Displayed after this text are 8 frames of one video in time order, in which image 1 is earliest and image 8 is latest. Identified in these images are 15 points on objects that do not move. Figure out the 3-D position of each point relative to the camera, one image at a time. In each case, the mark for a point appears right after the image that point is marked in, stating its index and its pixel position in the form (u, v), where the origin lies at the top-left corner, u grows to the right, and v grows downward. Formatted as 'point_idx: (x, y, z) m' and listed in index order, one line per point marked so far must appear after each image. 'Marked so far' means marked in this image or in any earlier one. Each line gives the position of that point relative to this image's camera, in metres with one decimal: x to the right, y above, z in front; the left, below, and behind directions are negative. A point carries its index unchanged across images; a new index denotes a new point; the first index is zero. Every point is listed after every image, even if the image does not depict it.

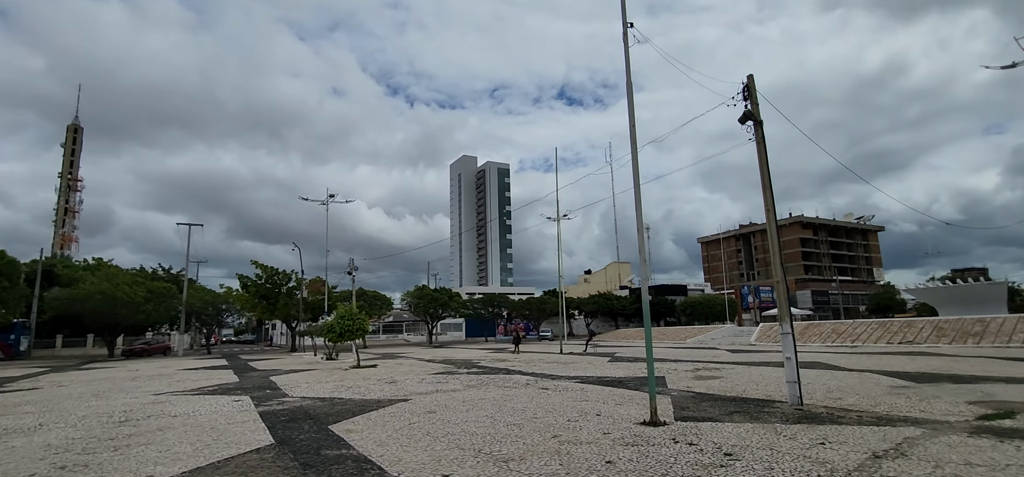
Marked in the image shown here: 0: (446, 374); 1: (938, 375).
0: (-2.4, -5.0, +19.3) m
1: (+11.6, -3.7, +14.3) m
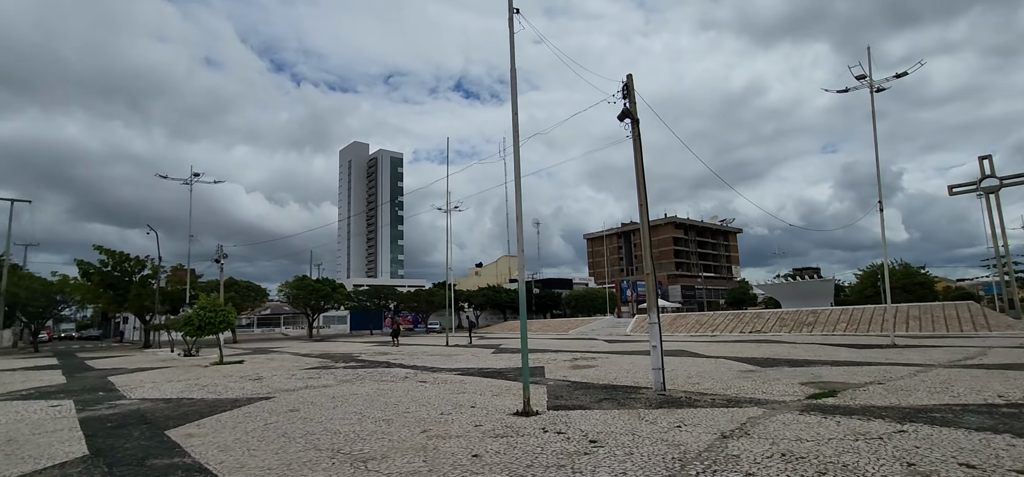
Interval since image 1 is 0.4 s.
0: (-6.6, -4.5, +18.1) m
1: (+8.2, -3.7, +16.1) m
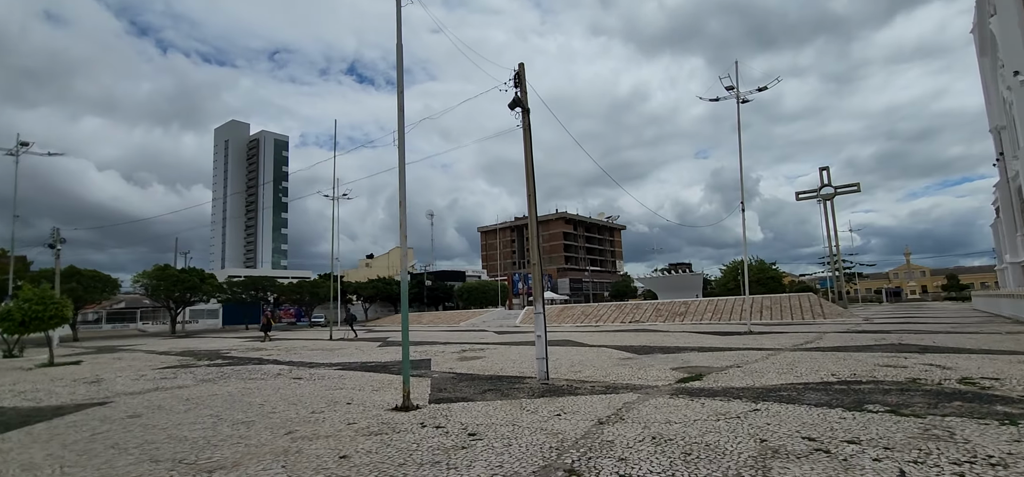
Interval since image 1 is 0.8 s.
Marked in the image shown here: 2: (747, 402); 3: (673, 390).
0: (-10.3, -4.0, +16.2) m
1: (+4.6, -3.5, +17.1) m
2: (+3.4, -2.4, +7.6) m
3: (+2.7, -2.6, +8.8) m
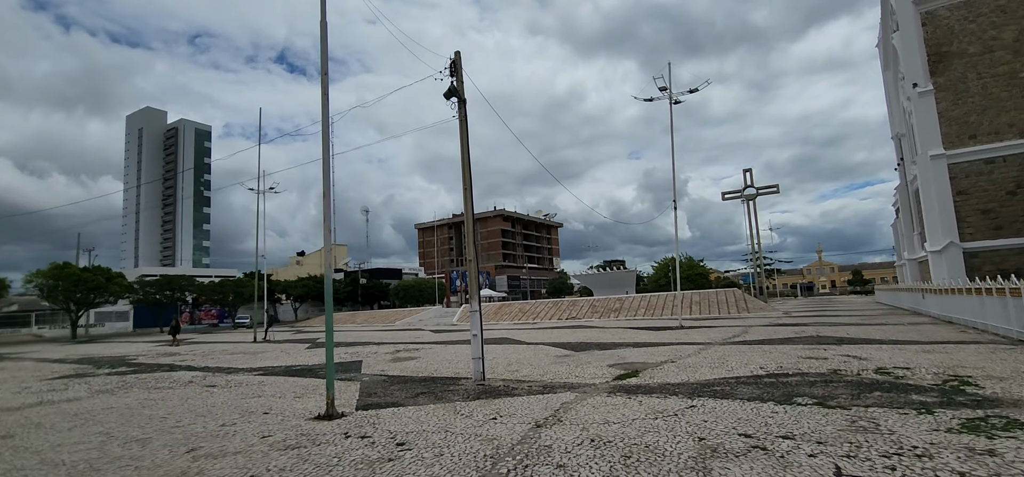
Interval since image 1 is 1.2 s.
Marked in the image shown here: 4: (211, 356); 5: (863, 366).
0: (-12.2, -3.9, +14.5) m
1: (+2.5, -3.4, +17.2) m
2: (+2.5, -2.3, +7.5) m
3: (+1.6, -2.5, +8.7) m
4: (-11.0, -4.3, +19.2) m
5: (+6.6, -2.4, +9.9) m
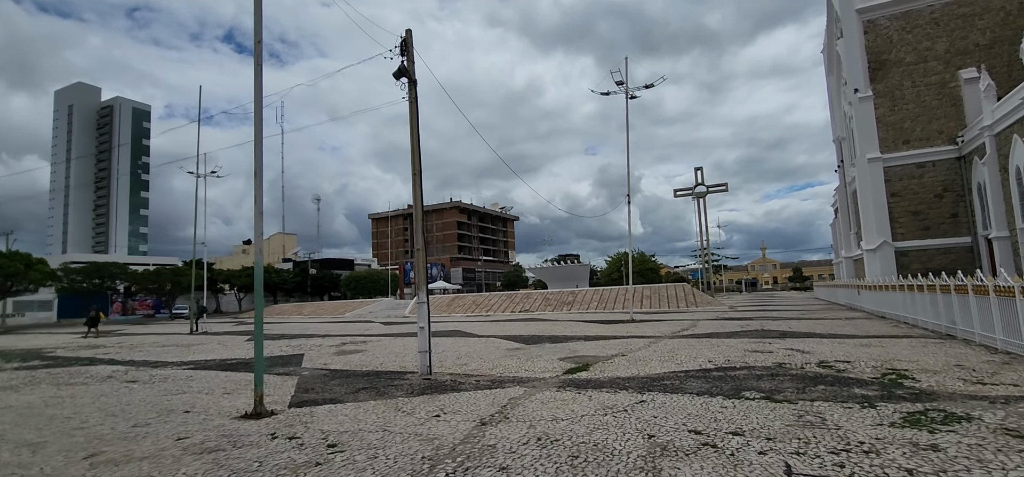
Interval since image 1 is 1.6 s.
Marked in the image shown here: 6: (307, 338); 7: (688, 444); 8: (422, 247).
0: (-13.5, -3.4, +13.1) m
1: (+1.0, -3.2, +17.0) m
2: (+1.7, -2.2, +7.4) m
3: (+0.8, -2.3, +8.5) m
4: (-12.7, -3.8, +17.9) m
5: (+5.7, -2.3, +10.1) m
6: (-7.7, -3.8, +19.8) m
7: (+1.7, -2.0, +5.0) m
8: (-1.7, -0.1, +10.0) m
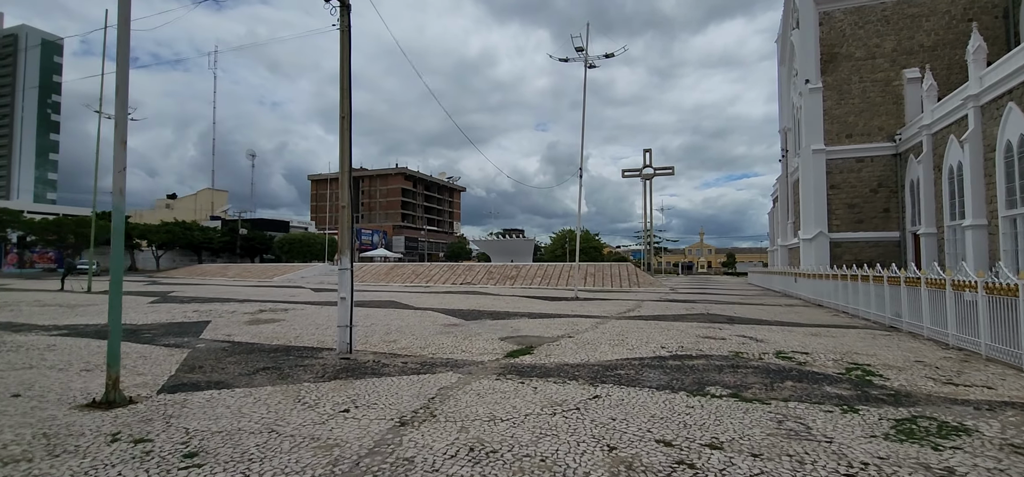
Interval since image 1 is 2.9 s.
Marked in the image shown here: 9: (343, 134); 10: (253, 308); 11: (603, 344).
0: (-14.8, -1.8, +10.5) m
1: (-0.9, -2.2, +15.8) m
2: (+0.9, -1.8, +6.4) m
3: (-0.2, -1.8, +7.4) m
4: (-14.6, -2.0, +15.4) m
5: (+4.5, -2.0, +9.5) m
6: (-9.8, -2.2, +17.7) m
7: (+1.1, -1.7, +4.0) m
8: (-2.7, +0.6, +8.5) m
9: (-2.8, +1.7, +8.6) m
10: (-7.9, -2.1, +16.1) m
11: (+1.7, -2.0, +9.8) m
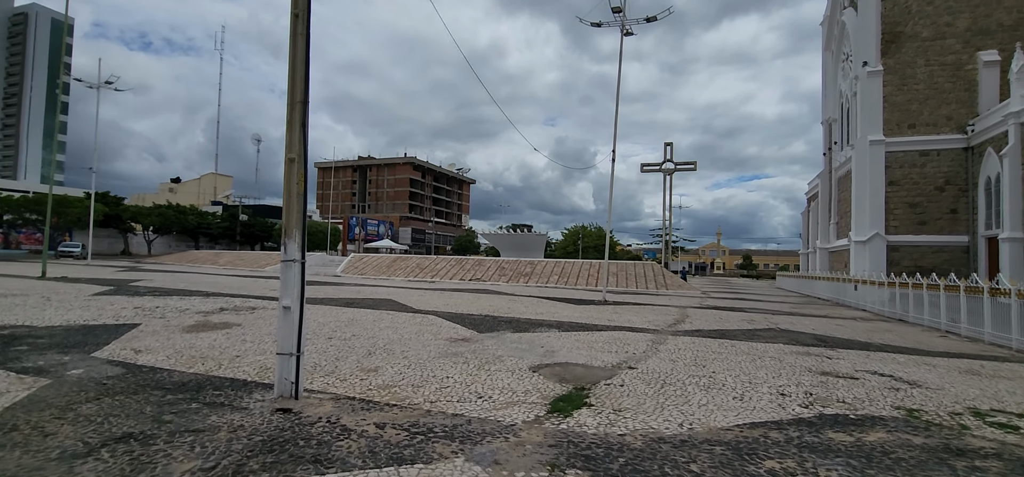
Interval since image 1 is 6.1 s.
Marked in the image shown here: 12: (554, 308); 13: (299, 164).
0: (-14.3, -1.2, +7.4) m
1: (-0.3, -1.9, +12.6) m
2: (+1.3, -1.6, +3.0) m
3: (+0.3, -1.6, +4.1) m
4: (-14.1, -1.4, +12.3) m
5: (+5.0, -1.9, +6.1) m
6: (-9.2, -1.6, +14.6) m
7: (+1.5, -1.6, +0.7) m
8: (-2.1, +0.8, +5.3) m
9: (-2.2, +2.0, +5.3) m
10: (-7.4, -1.7, +12.9) m
11: (+2.2, -1.8, +6.5) m
12: (+1.4, -2.1, +16.0) m
13: (-2.2, +0.7, +5.3) m
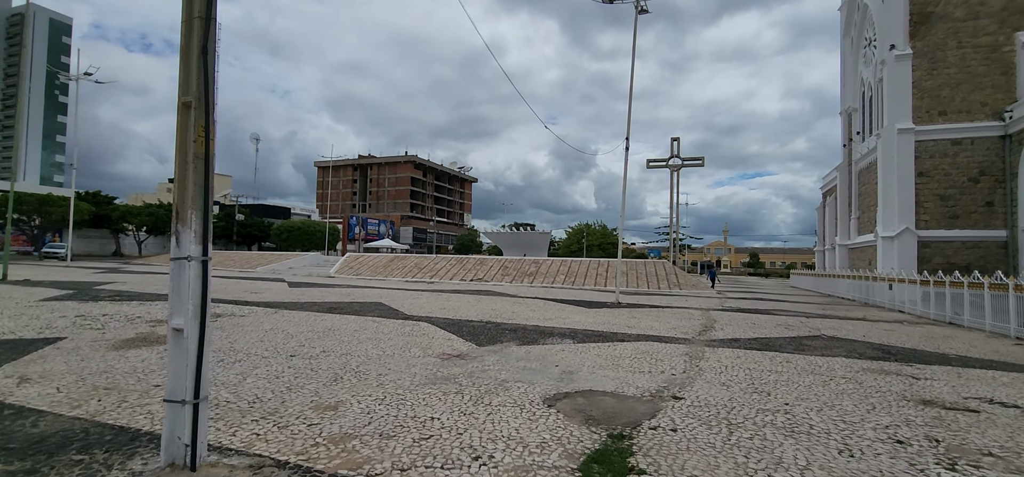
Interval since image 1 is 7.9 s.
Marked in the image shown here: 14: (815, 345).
0: (-14.3, -1.2, +5.7) m
1: (-0.2, -1.8, +10.8) m
2: (+1.4, -1.5, +1.3) m
3: (+0.4, -1.5, +2.3) m
4: (-14.0, -1.3, +10.6) m
5: (+5.1, -1.8, +4.3) m
6: (-9.1, -1.6, +12.9) m
7: (+1.6, -1.5, -1.1) m
8: (-2.1, +0.9, +3.5) m
9: (-2.1, +2.1, +3.6) m
10: (-7.3, -1.6, +11.2) m
11: (+2.3, -1.7, +4.7) m
12: (+1.5, -2.0, +14.2) m
13: (-2.1, +0.8, +3.5) m
14: (+6.0, -2.1, +10.3) m
